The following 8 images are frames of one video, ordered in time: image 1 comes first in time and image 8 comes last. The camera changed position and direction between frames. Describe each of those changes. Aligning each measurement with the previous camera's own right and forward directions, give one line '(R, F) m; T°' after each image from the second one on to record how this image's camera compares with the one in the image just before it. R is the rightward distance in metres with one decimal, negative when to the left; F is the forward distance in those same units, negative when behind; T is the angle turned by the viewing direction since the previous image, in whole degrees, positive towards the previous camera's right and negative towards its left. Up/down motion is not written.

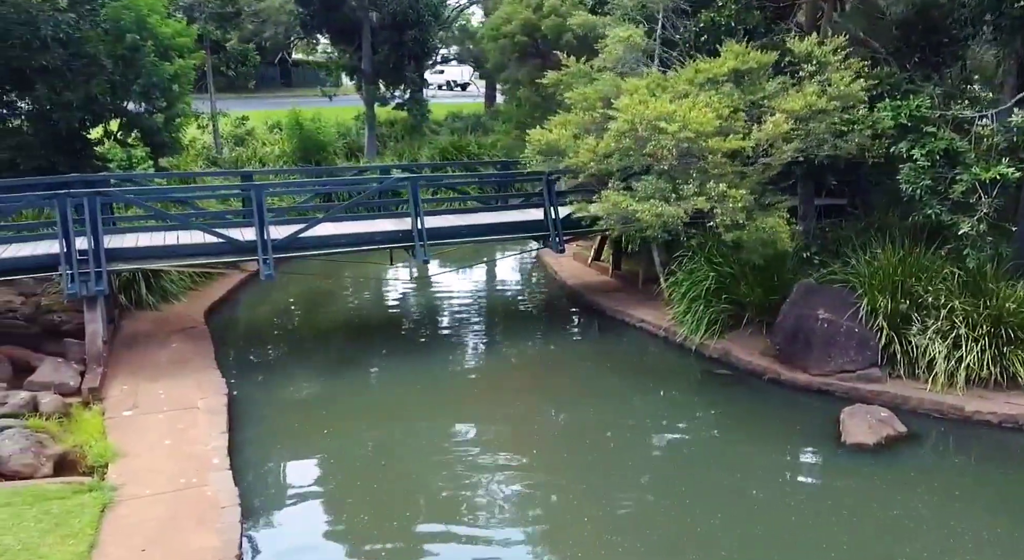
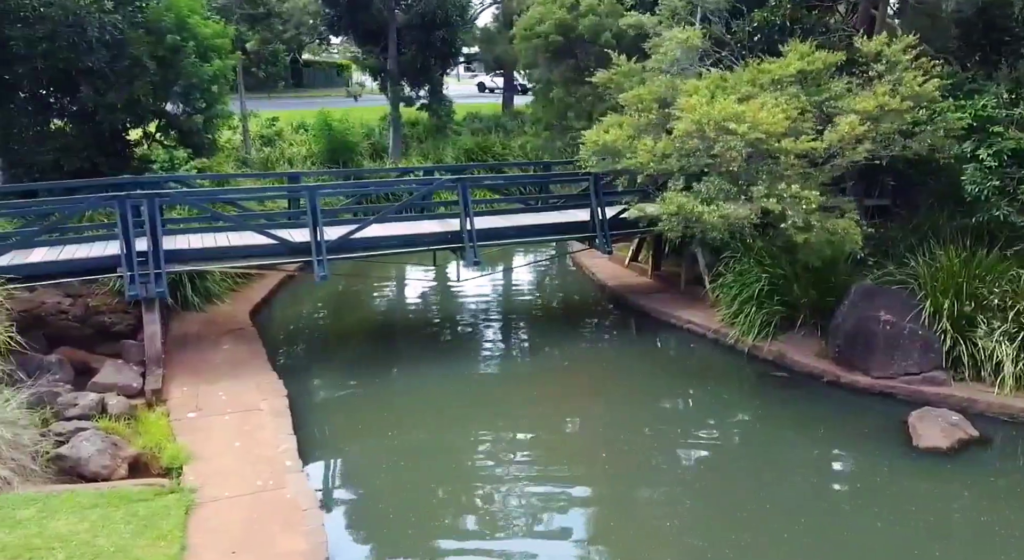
(-0.3, 0.0) m; -1°
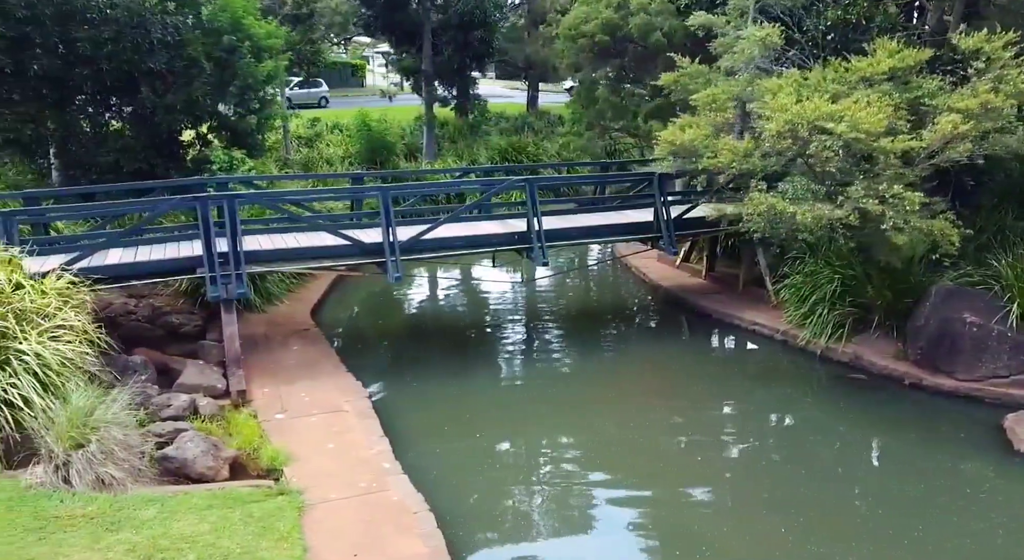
(-0.5, 0.0) m; -1°
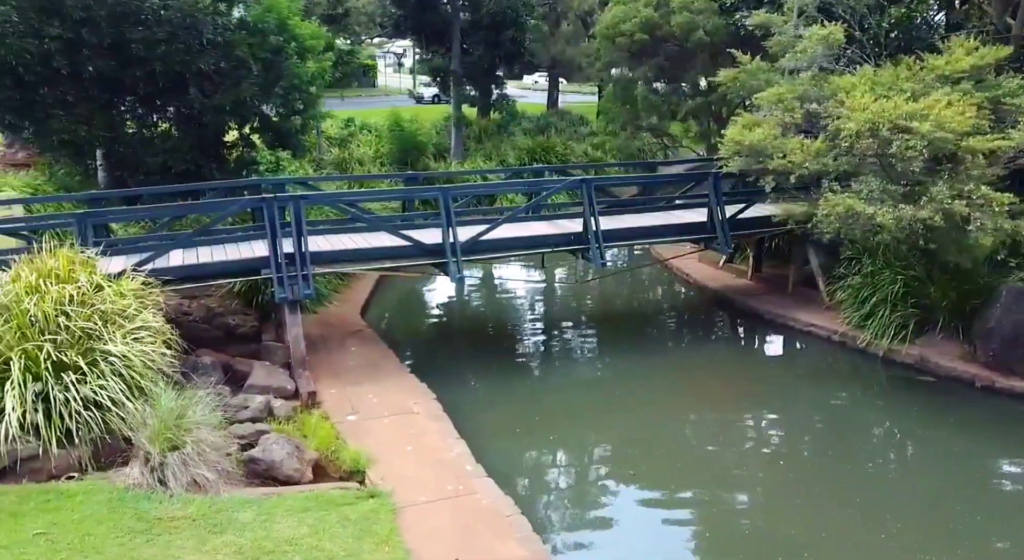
(-0.4, 0.0) m; -1°
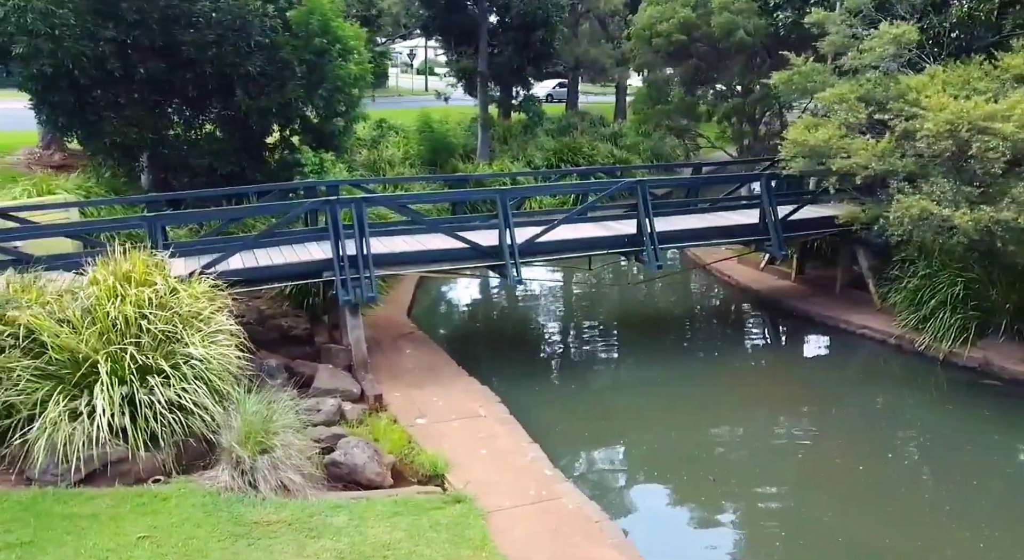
(-0.4, 0.0) m; -1°
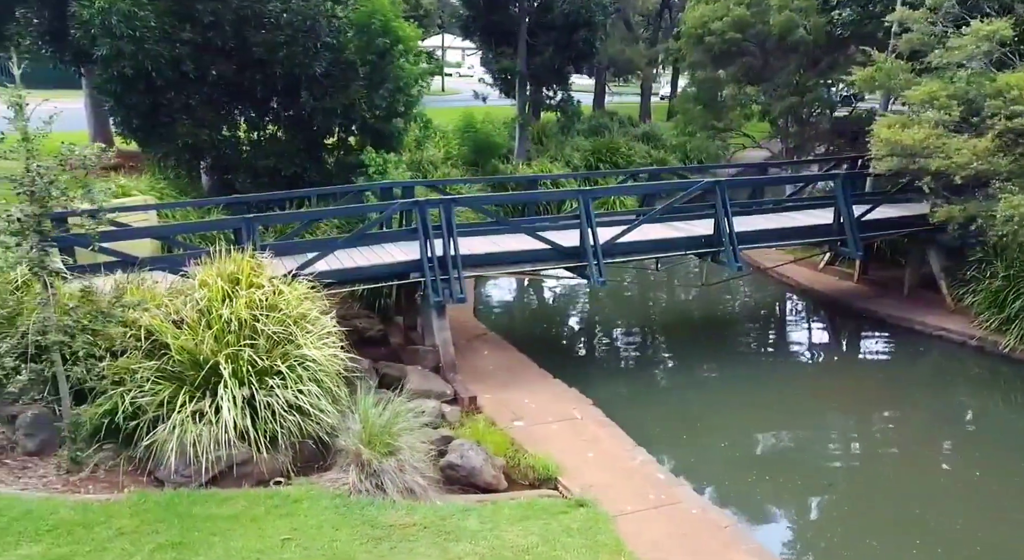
(-0.5, 0.0) m; -1°
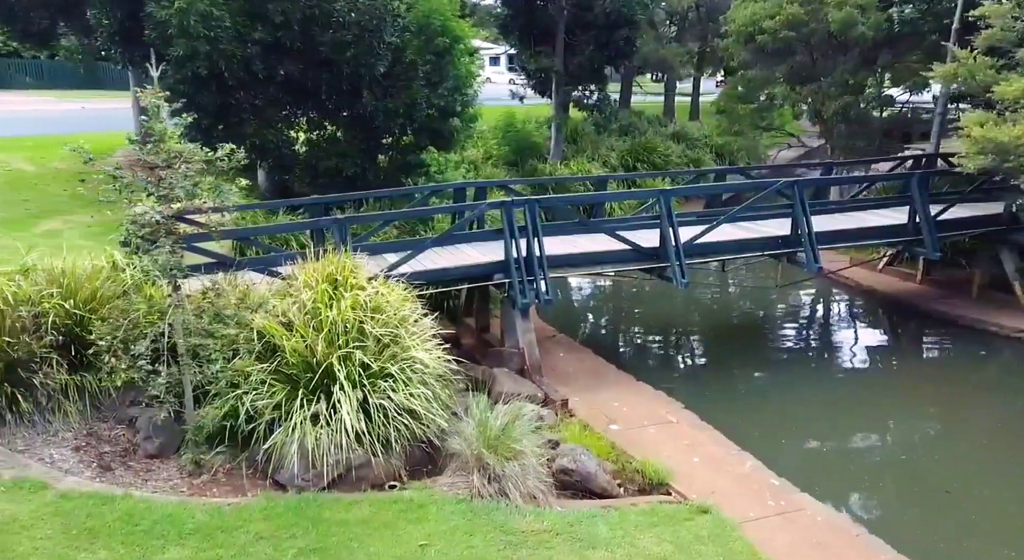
(-0.5, +0.1) m; -1°
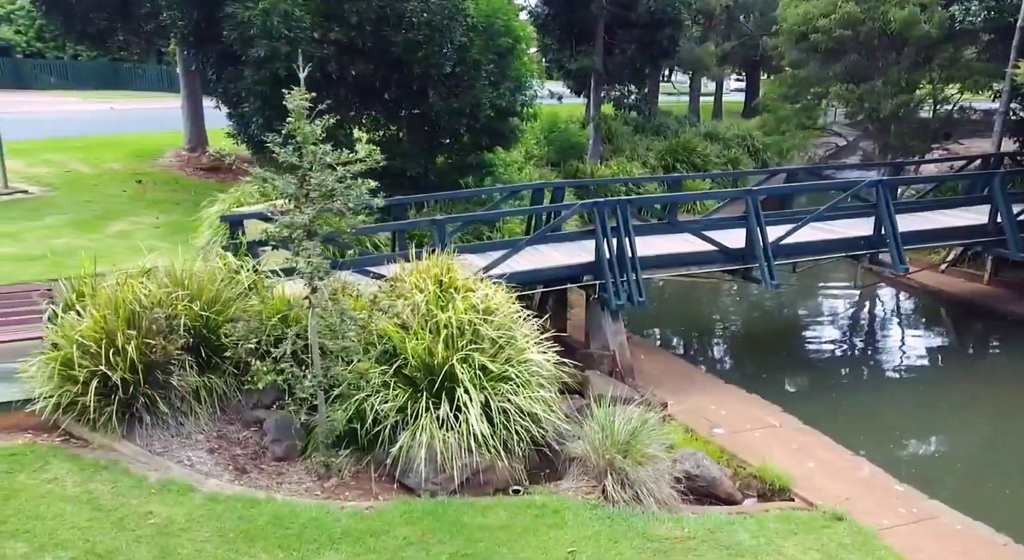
(-0.5, +0.1) m; -1°
